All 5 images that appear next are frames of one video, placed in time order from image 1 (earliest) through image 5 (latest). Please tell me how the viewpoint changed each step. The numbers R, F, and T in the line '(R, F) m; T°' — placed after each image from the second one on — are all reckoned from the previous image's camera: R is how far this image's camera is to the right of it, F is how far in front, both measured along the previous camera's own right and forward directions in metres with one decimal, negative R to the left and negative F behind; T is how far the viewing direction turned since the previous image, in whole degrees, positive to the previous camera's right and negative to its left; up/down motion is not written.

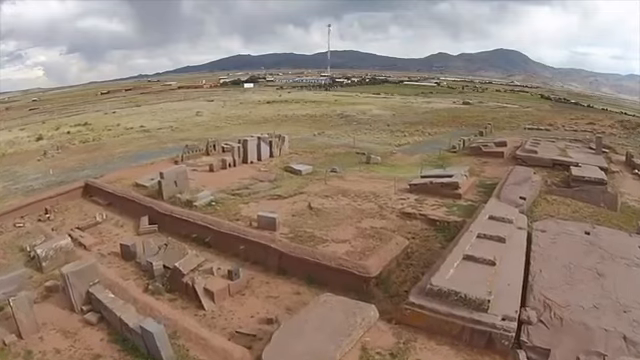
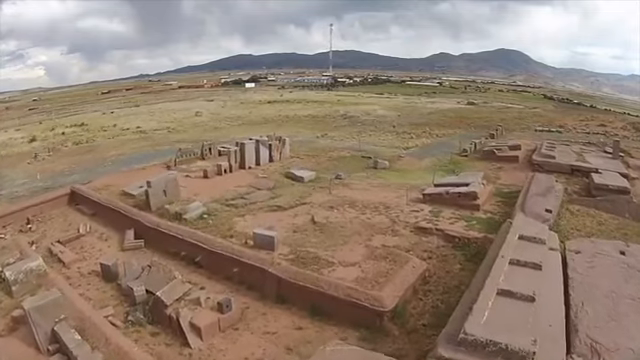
(-0.1, +1.2) m; 0°
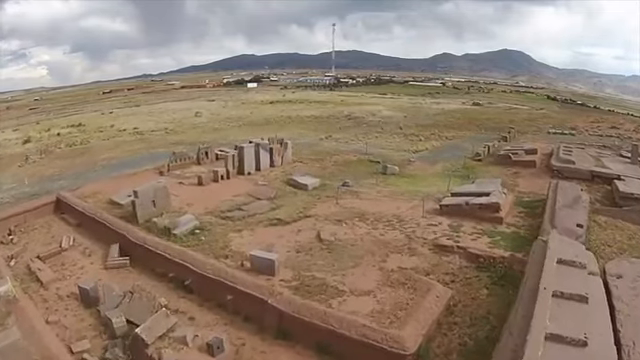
(-0.1, +1.1) m; 0°
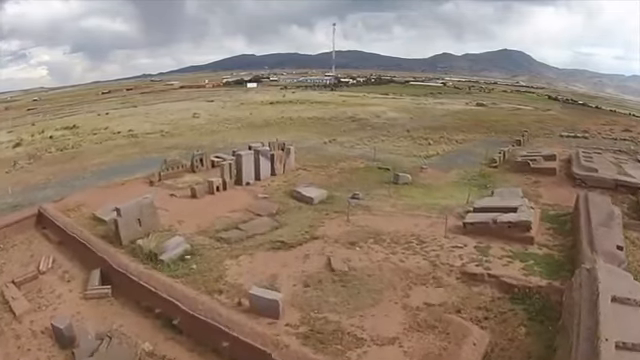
(-0.2, +1.2) m; 0°
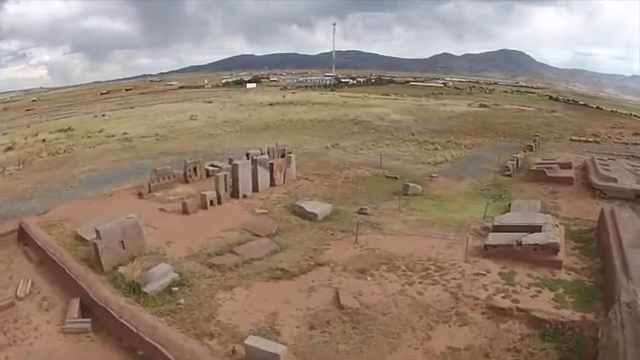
(-0.1, +0.9) m; 0°
